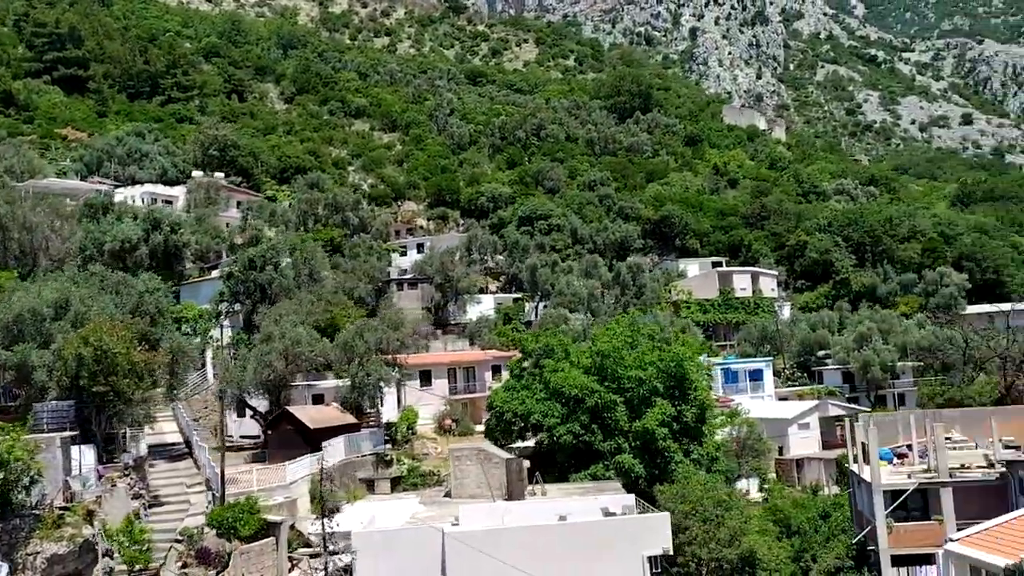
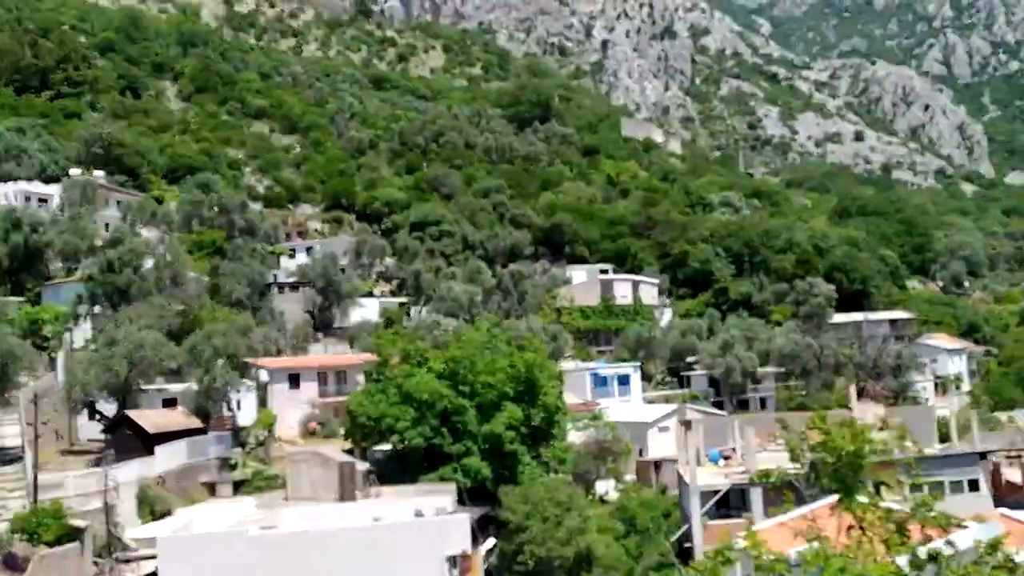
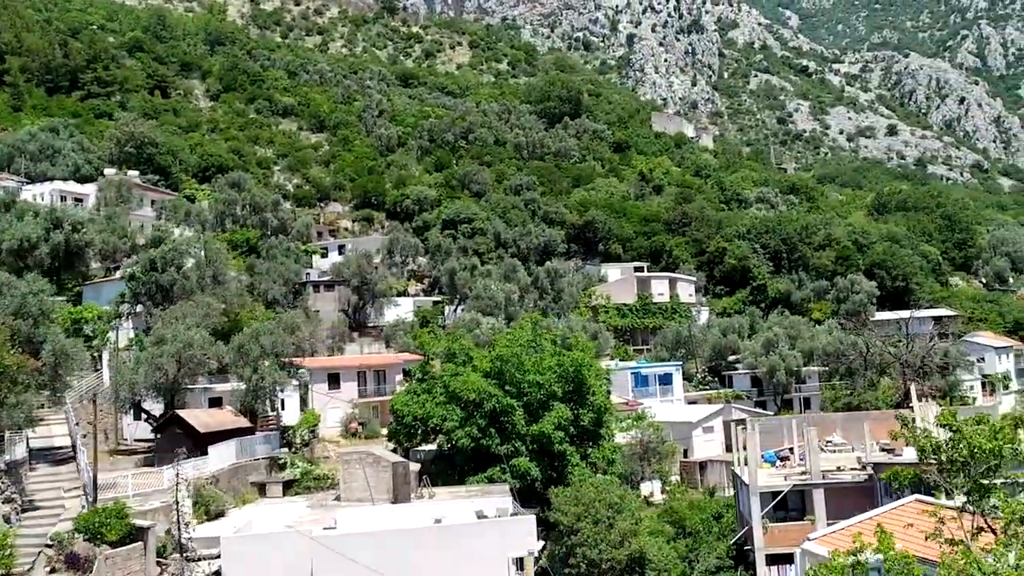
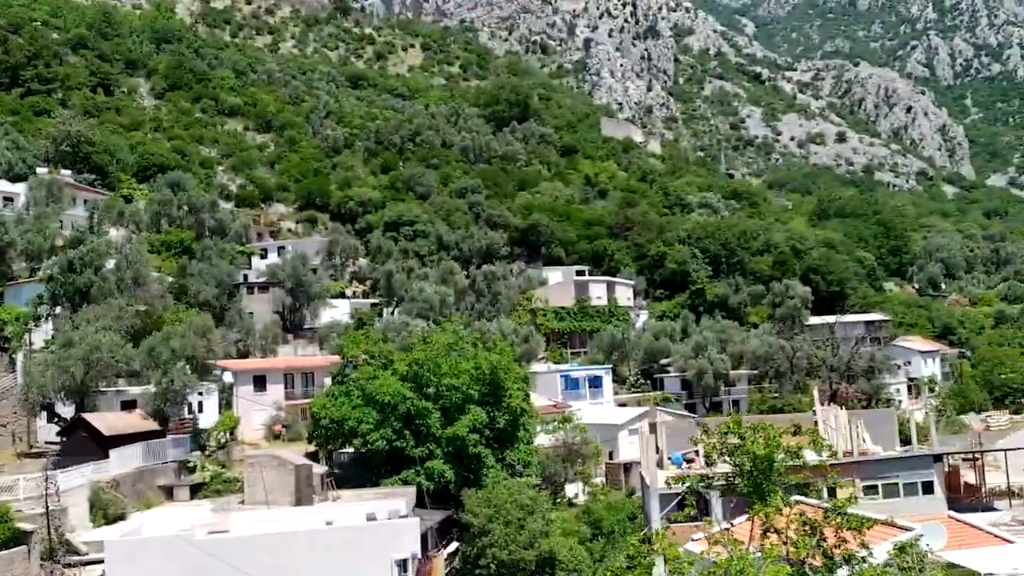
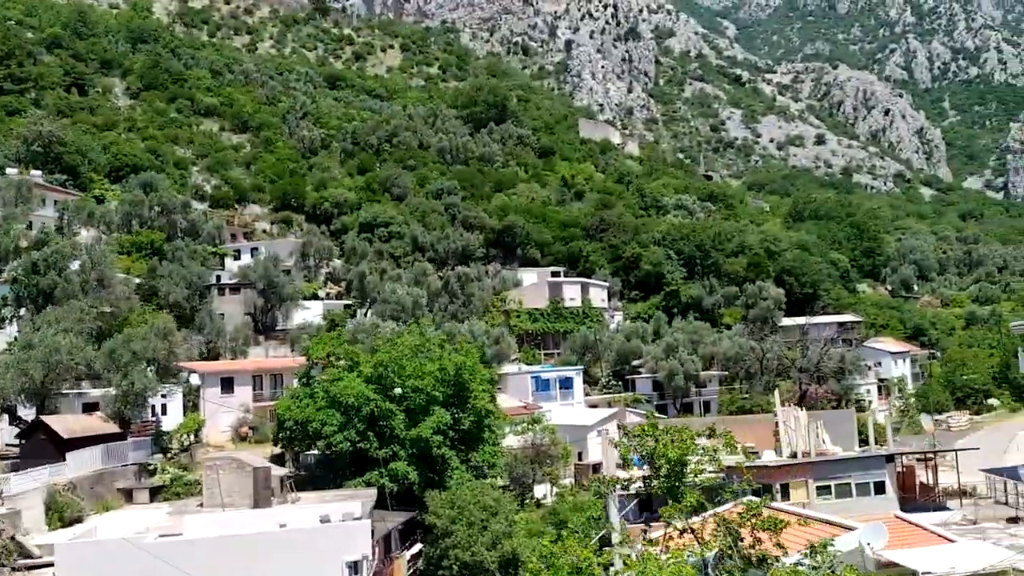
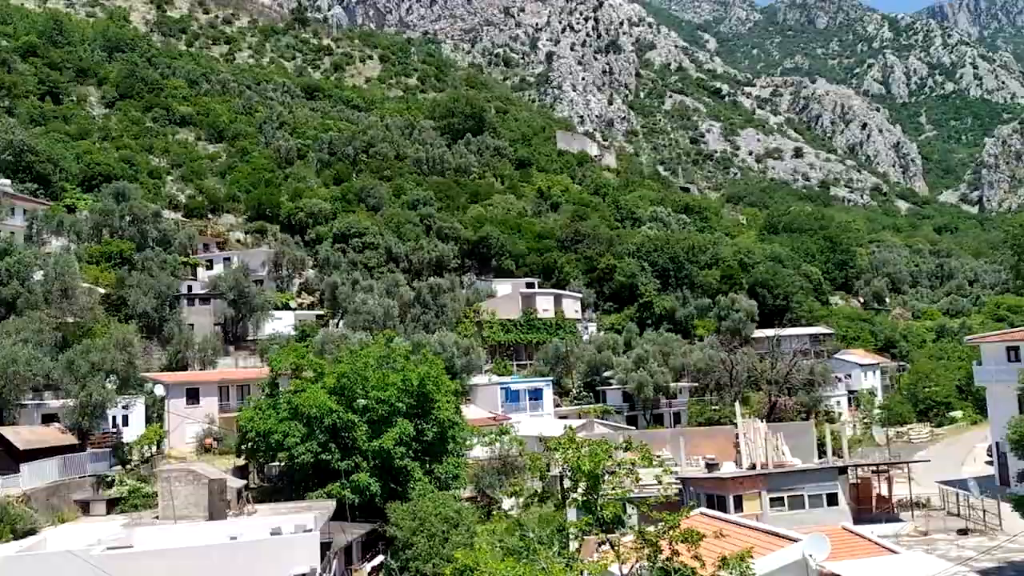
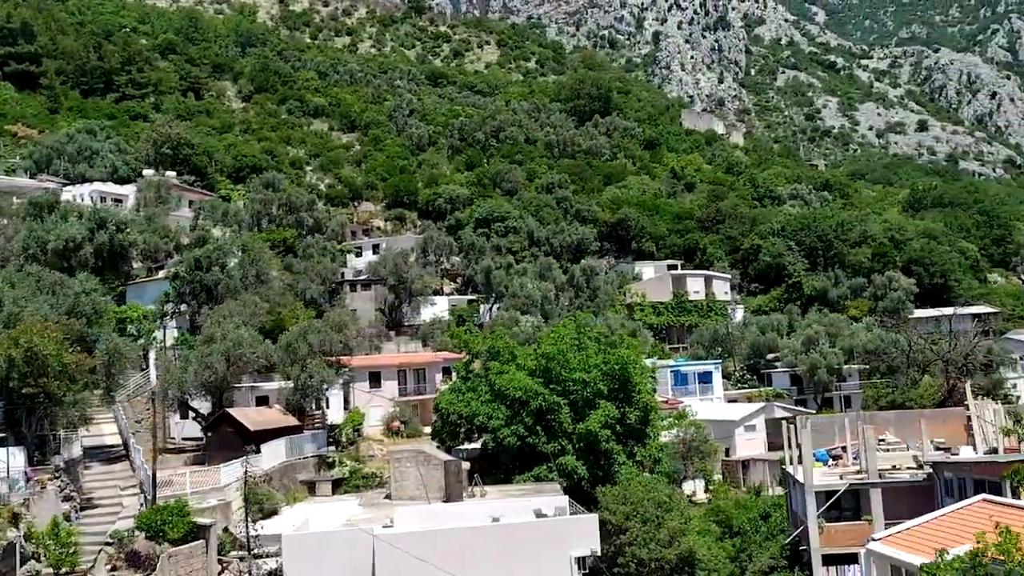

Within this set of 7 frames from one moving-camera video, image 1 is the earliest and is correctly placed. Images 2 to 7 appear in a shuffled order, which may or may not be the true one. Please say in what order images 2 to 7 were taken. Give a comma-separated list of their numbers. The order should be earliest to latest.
7, 3, 2, 4, 5, 6
